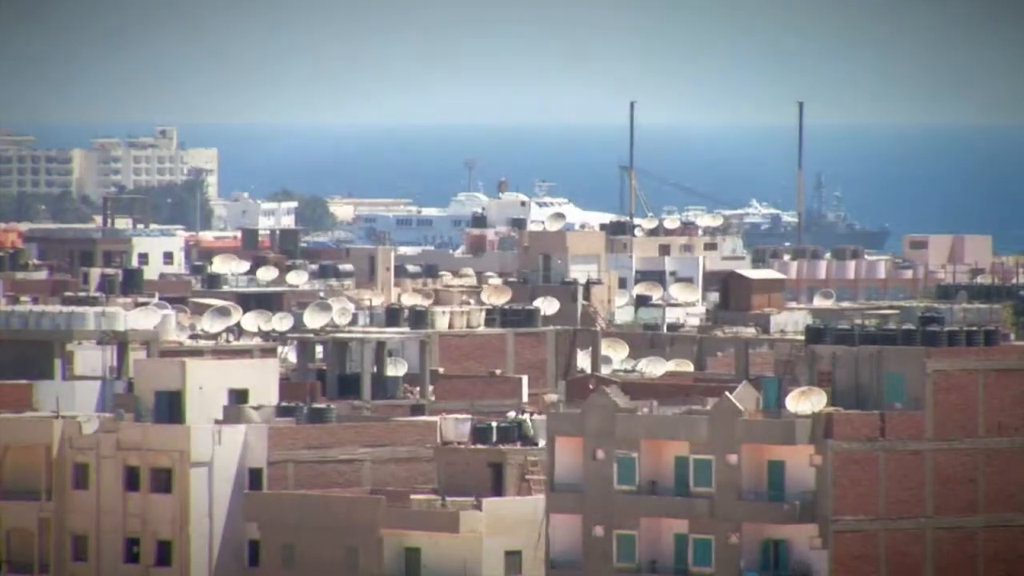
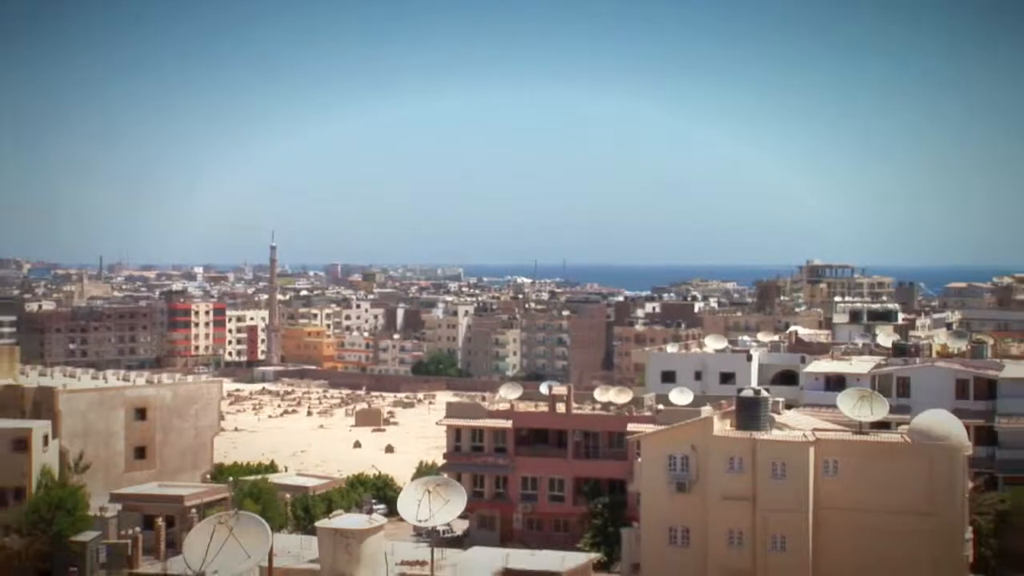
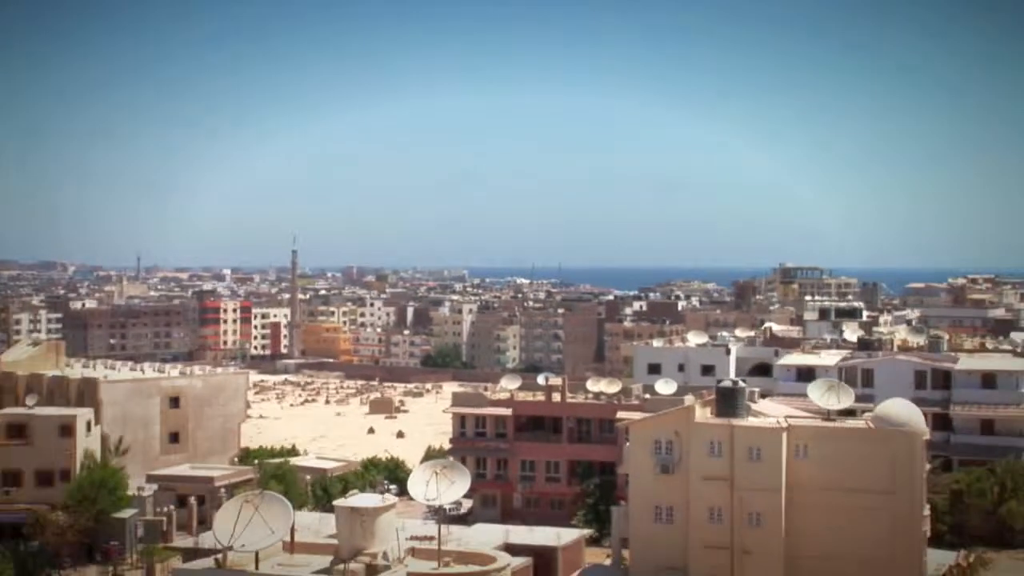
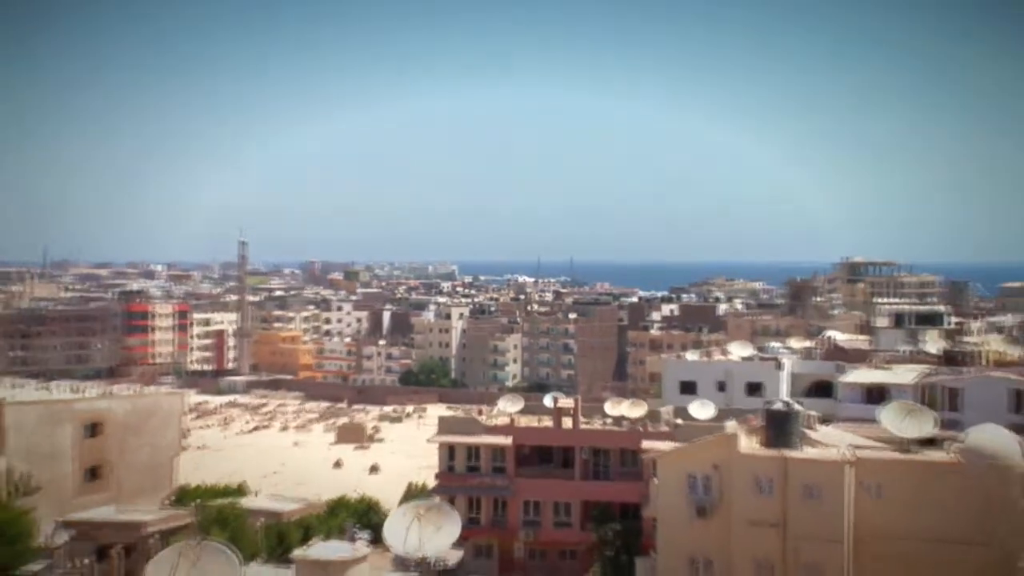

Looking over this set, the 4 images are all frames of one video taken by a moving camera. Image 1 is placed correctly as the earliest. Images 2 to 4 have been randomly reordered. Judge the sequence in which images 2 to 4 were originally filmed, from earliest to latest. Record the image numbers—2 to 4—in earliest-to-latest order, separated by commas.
4, 2, 3
